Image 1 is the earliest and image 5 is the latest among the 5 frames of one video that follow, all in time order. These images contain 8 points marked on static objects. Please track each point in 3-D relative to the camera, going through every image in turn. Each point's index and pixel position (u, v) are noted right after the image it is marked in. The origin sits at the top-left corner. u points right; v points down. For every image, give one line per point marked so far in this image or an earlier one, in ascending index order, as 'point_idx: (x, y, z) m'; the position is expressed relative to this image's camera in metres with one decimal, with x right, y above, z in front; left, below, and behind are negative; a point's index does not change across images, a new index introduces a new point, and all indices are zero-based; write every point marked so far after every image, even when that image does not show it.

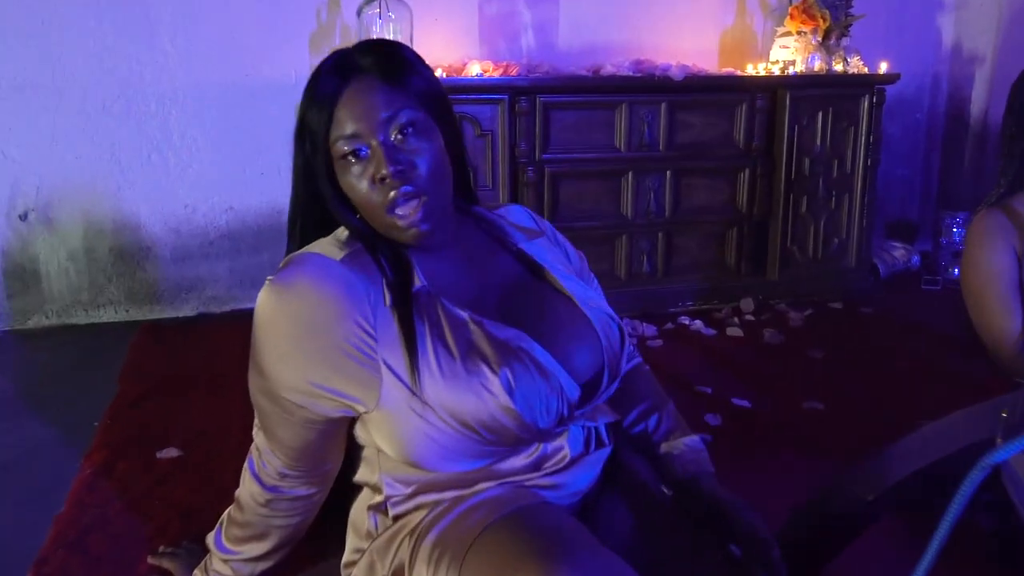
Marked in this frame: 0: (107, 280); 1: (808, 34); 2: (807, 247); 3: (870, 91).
0: (-1.3, 0.0, +2.7) m
1: (+1.0, +0.8, +2.7) m
2: (+1.0, +0.1, +2.8) m
3: (+1.2, +0.6, +2.7) m
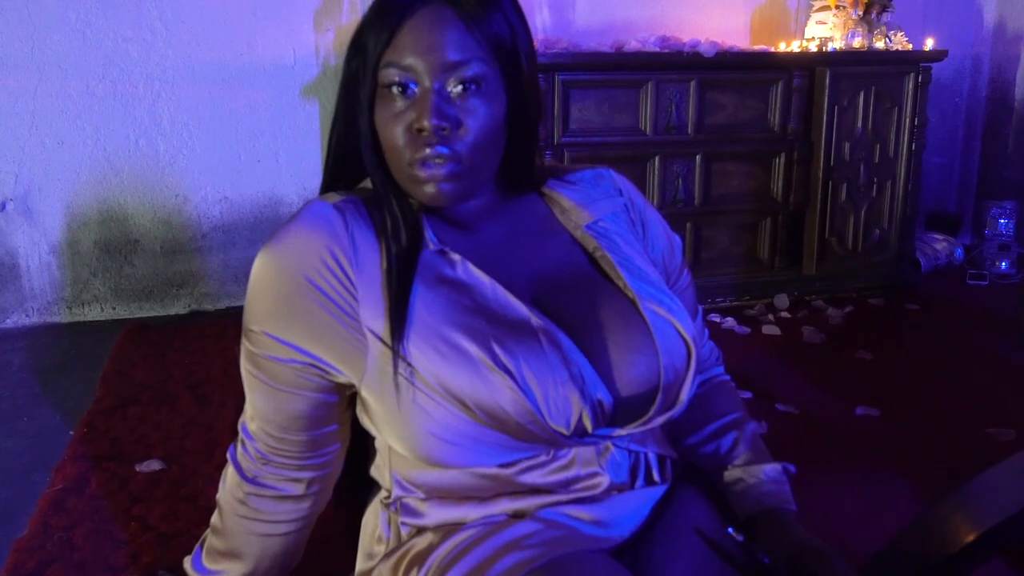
0: (-1.3, 0.0, +2.6) m
1: (+1.0, +0.9, +2.5) m
2: (+1.0, +0.2, +2.5) m
3: (+1.2, +0.7, +2.5) m
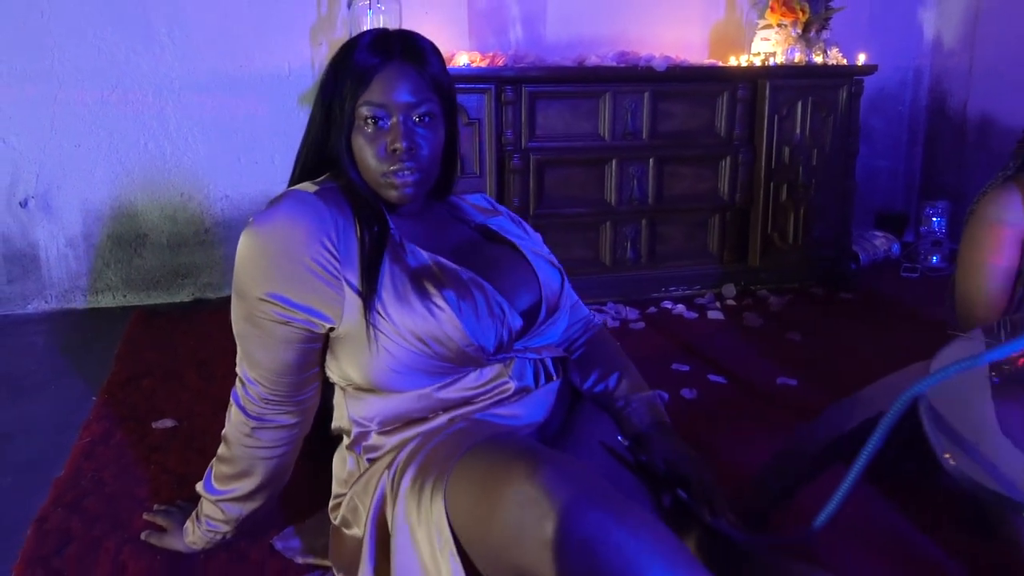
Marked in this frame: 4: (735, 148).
0: (-1.4, +0.1, +2.8) m
1: (+0.9, +0.9, +2.8) m
2: (+0.9, +0.2, +2.8) m
3: (+1.1, +0.7, +2.7) m
4: (+0.7, +0.5, +2.7) m
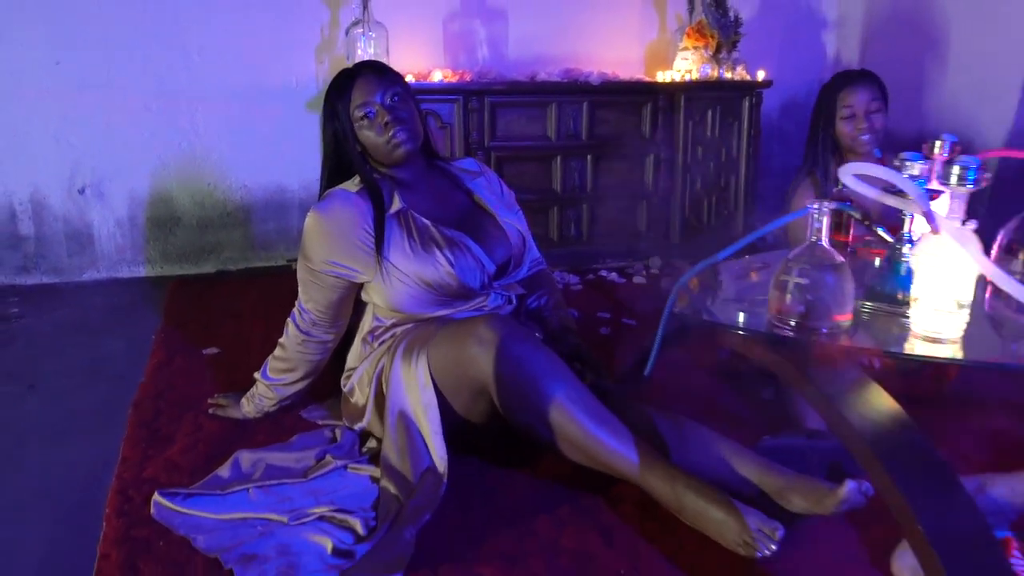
0: (-1.5, +0.2, +3.4) m
1: (+0.8, +1.0, +3.5) m
2: (+0.8, +0.3, +3.5) m
3: (+1.0, +0.8, +3.4) m
4: (+0.6, +0.6, +3.4) m
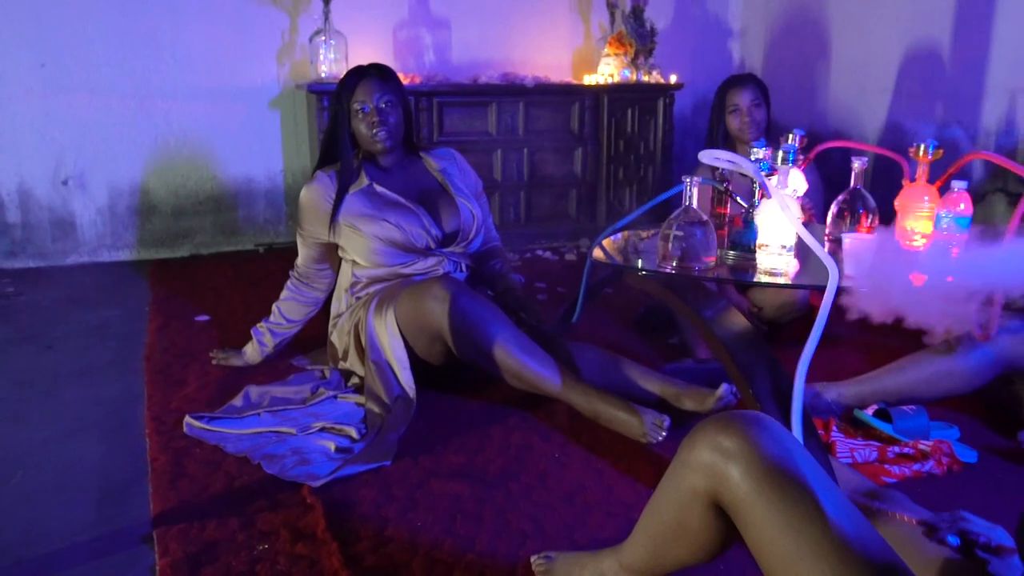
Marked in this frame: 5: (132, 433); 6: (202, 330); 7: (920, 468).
0: (-1.8, +0.3, +3.8) m
1: (+0.5, +1.1, +4.0) m
2: (+0.5, +0.4, +4.0) m
3: (+0.7, +0.9, +3.9) m
4: (+0.3, +0.7, +3.8) m
5: (-0.9, -0.3, +2.0) m
6: (-1.0, -0.1, +2.7) m
7: (+0.8, -0.4, +1.6) m
